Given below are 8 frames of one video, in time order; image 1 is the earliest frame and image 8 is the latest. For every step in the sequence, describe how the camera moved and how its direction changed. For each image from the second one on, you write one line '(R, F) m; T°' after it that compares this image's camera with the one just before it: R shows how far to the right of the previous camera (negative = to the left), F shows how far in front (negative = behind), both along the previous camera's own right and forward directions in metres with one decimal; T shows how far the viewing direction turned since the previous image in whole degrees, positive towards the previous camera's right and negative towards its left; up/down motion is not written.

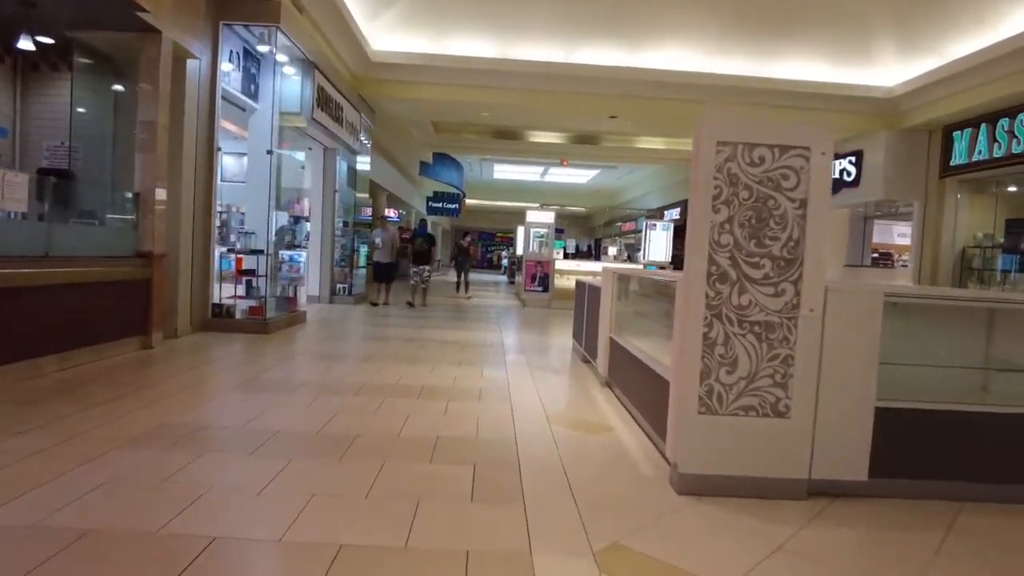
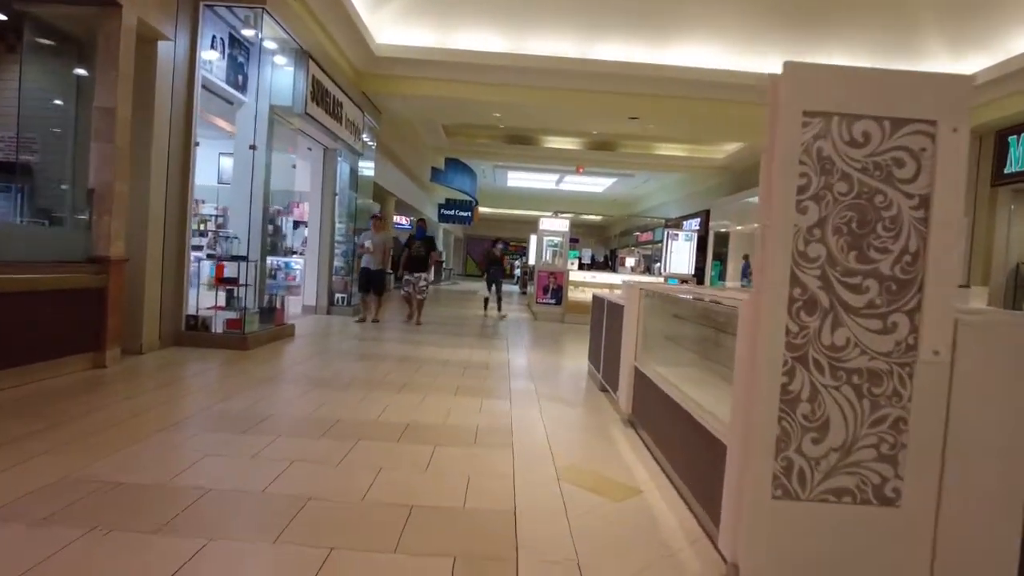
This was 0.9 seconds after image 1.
(0.0, +0.7) m; -1°
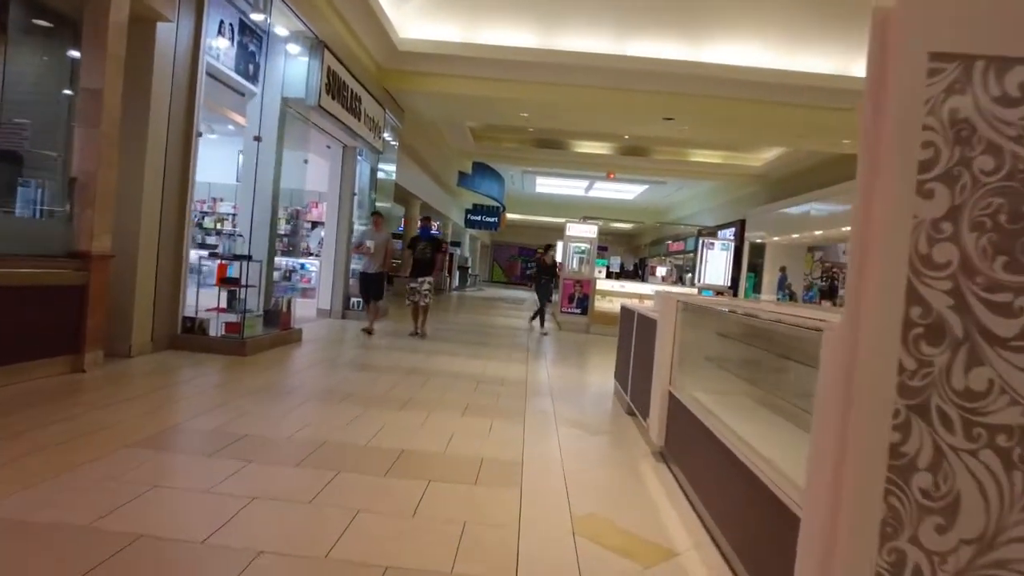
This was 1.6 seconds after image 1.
(+0.1, +0.5) m; -2°
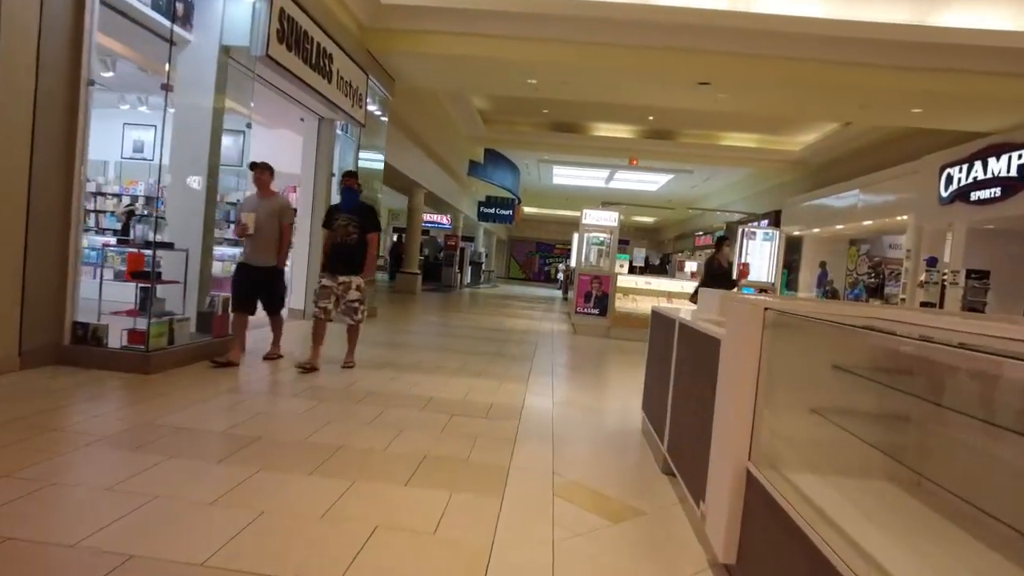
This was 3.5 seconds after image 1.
(+0.2, +1.4) m; -2°
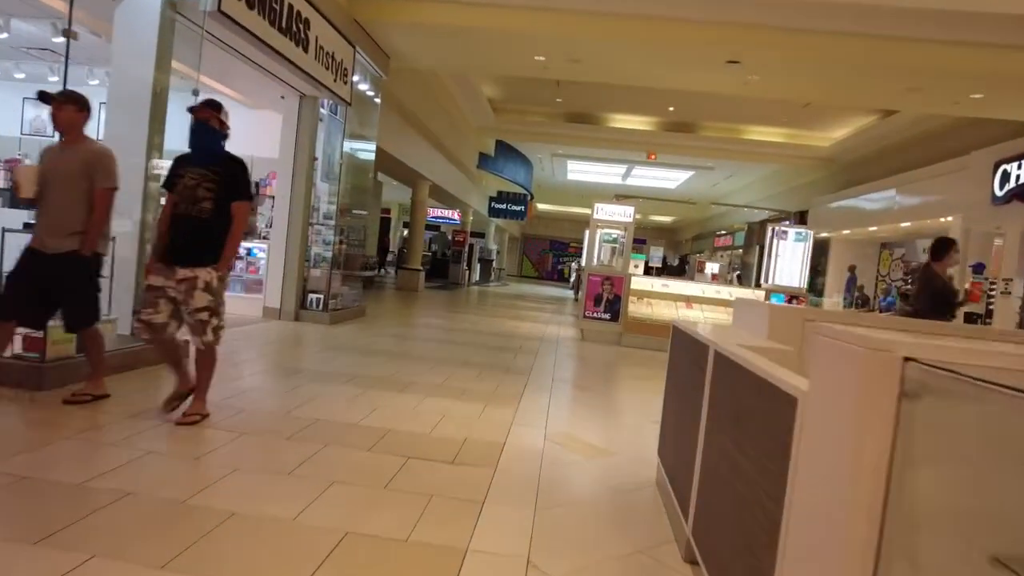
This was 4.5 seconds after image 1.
(+0.2, +0.9) m; -1°
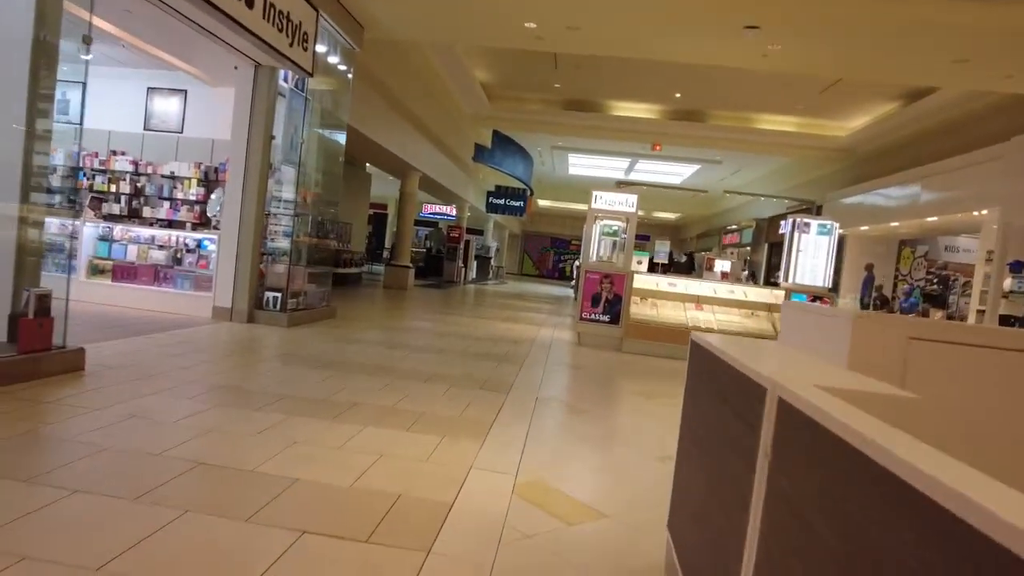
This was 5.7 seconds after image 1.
(+0.2, +0.9) m; 0°
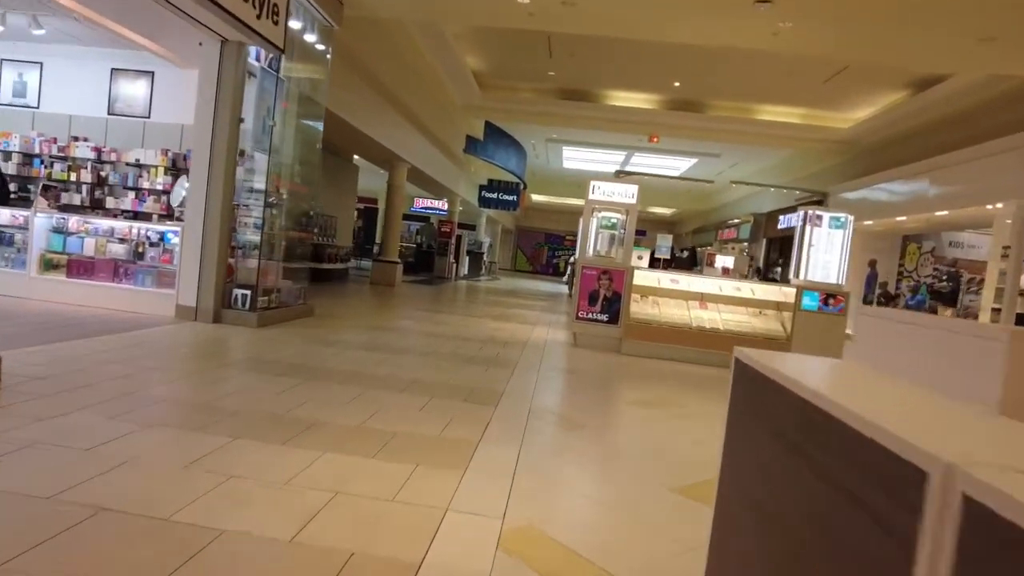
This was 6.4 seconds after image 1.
(0.0, +0.5) m; +1°
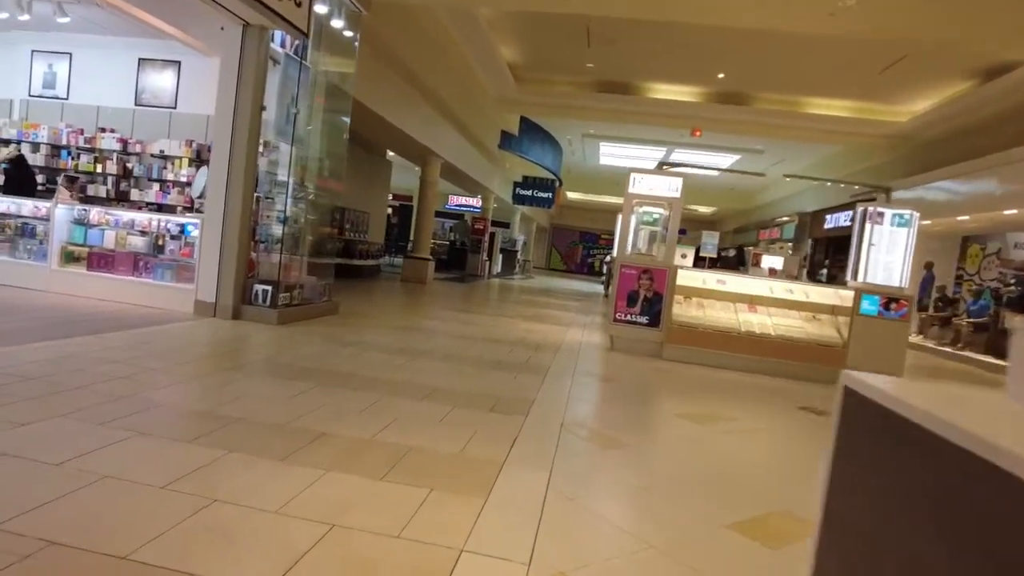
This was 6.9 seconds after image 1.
(0.0, +0.4) m; -3°
